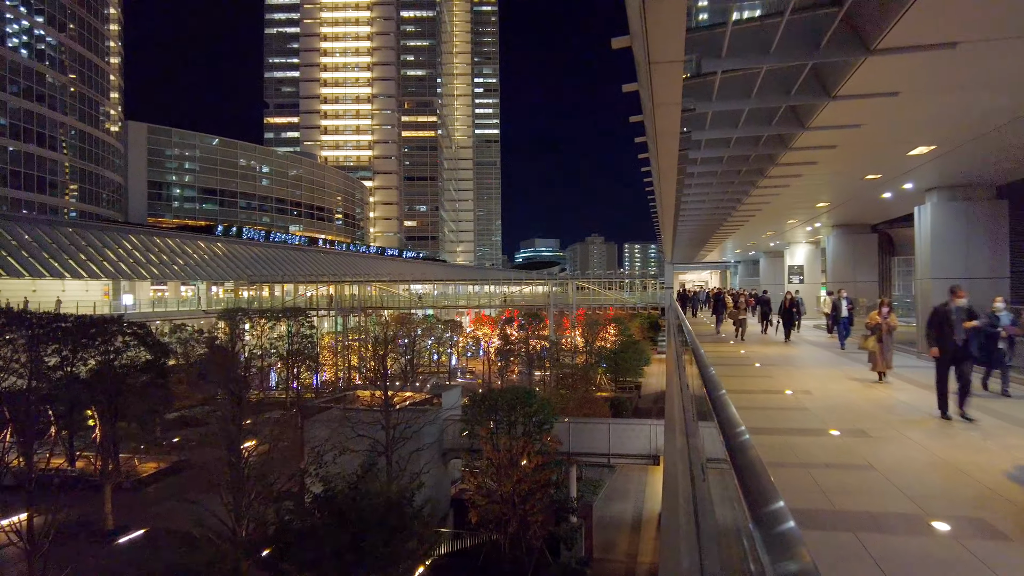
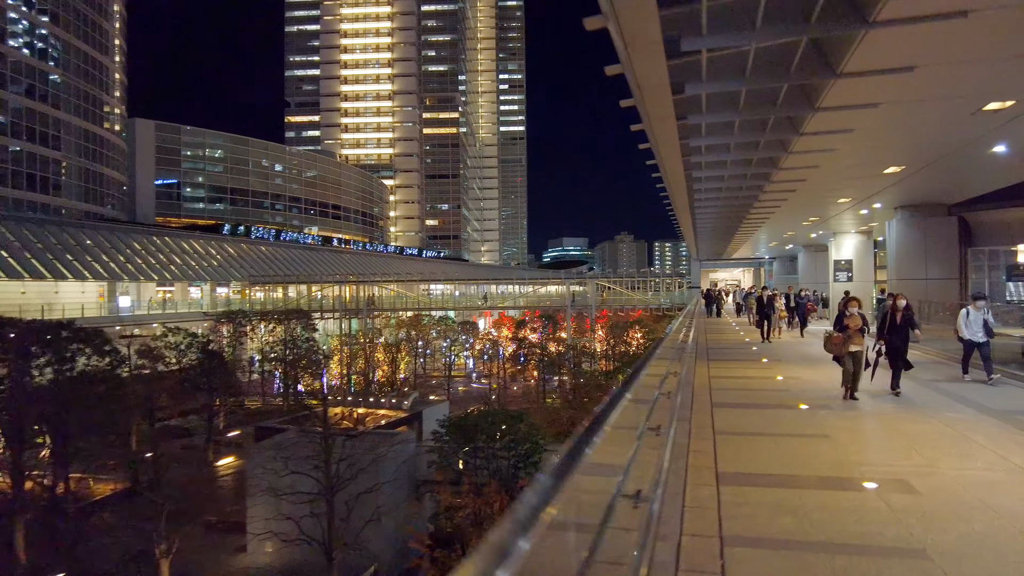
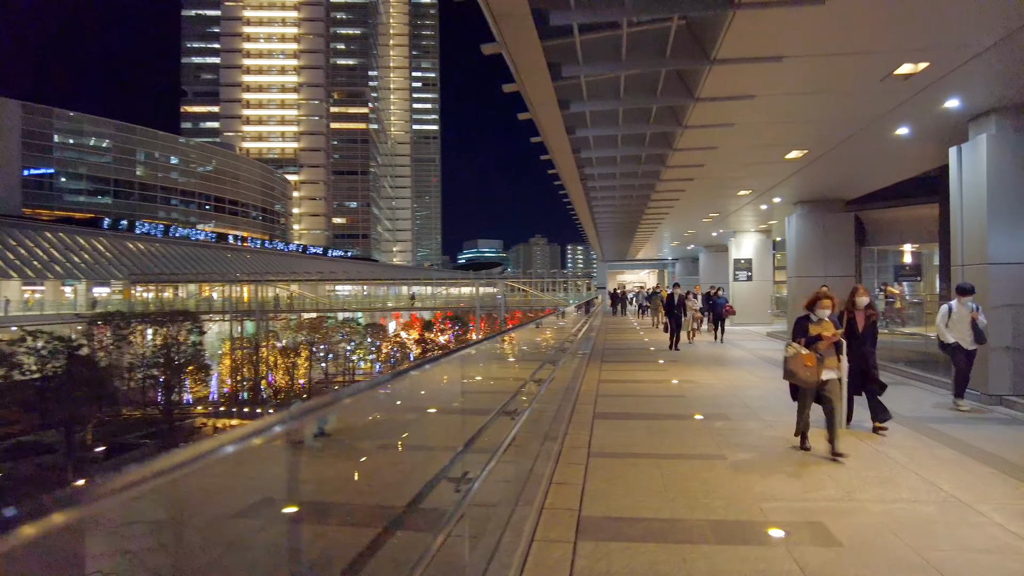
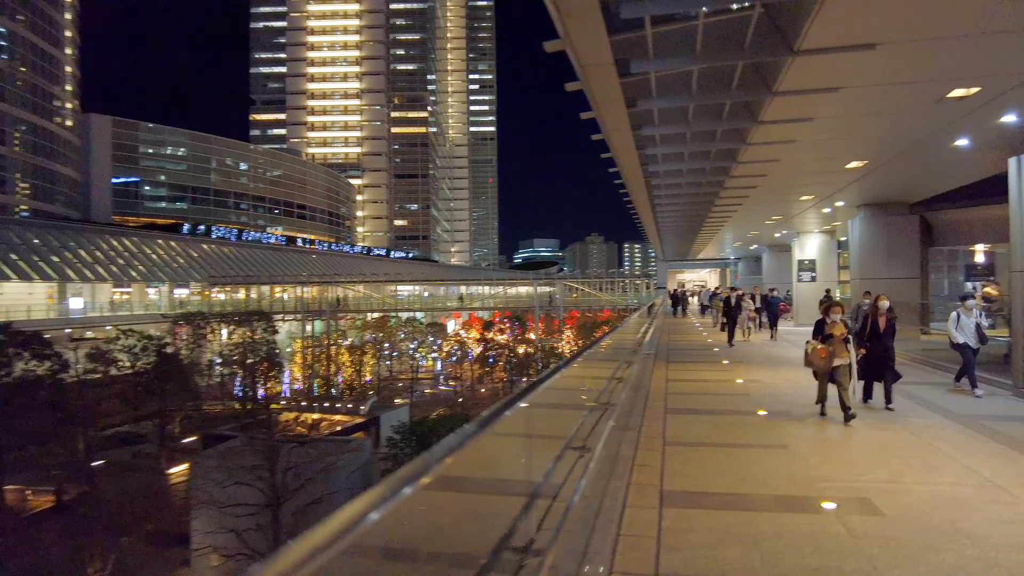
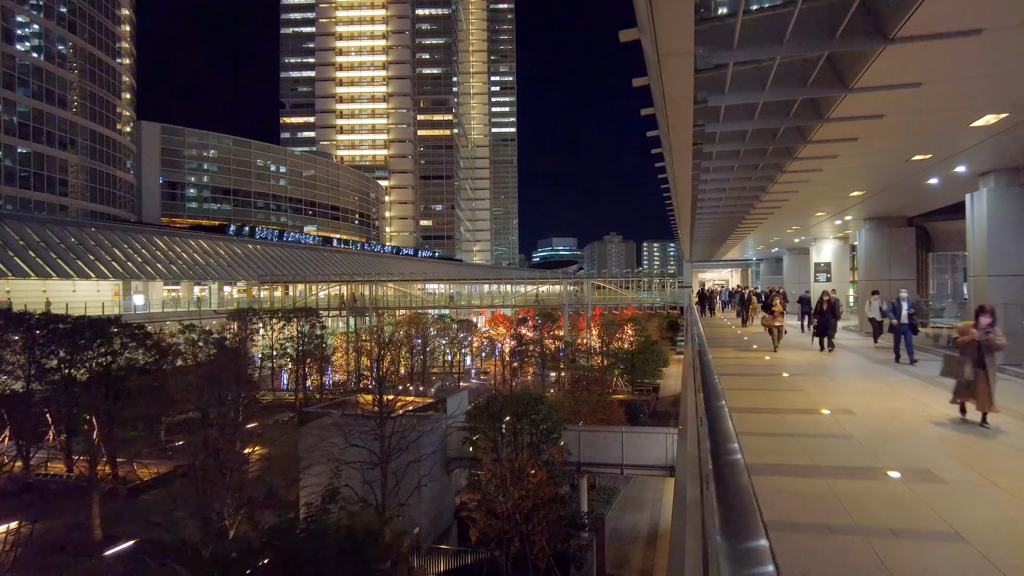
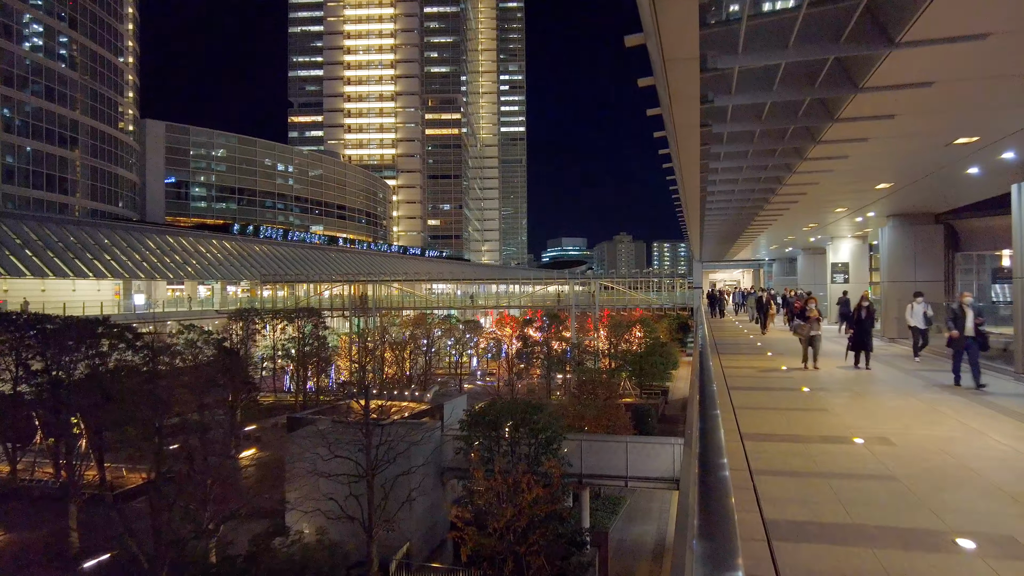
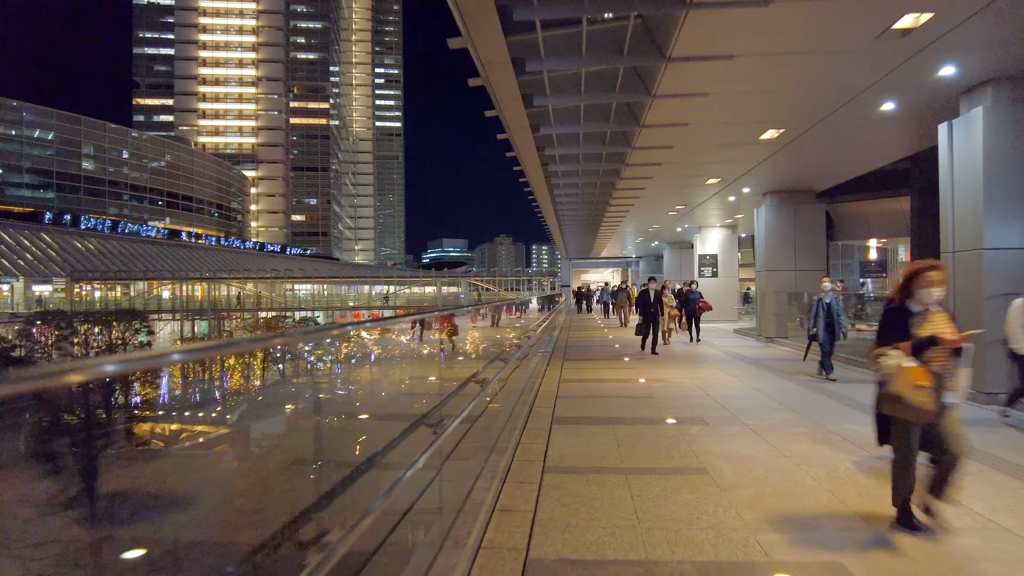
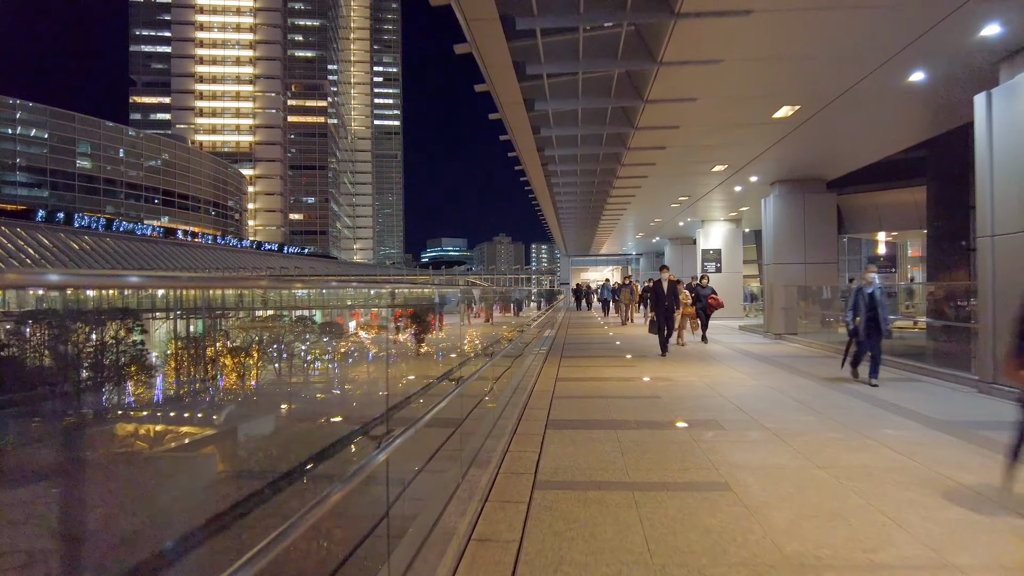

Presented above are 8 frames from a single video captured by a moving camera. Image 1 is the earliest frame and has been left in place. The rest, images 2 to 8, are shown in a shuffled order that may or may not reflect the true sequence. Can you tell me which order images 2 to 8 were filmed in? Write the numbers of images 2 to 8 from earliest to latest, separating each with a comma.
5, 6, 2, 4, 3, 7, 8
